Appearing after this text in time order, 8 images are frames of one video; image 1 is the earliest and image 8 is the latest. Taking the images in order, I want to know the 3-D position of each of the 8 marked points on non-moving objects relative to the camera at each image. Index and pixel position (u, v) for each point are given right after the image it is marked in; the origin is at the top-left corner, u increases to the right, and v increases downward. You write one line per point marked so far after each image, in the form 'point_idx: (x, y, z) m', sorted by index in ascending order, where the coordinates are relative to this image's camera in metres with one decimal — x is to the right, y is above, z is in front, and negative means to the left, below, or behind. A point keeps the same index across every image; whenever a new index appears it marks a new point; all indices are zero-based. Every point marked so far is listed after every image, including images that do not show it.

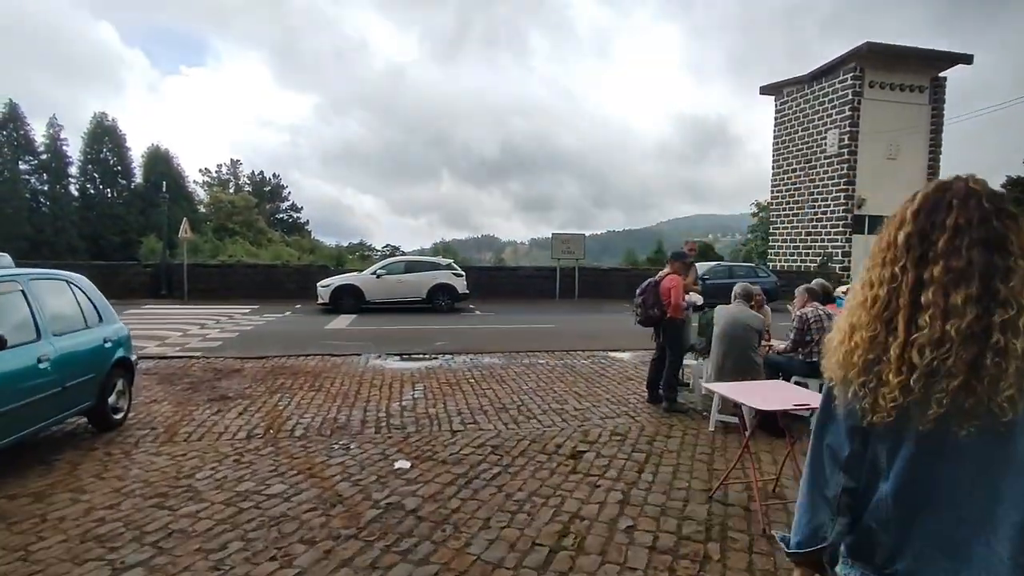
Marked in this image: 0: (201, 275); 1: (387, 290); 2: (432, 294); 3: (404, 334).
0: (-10.5, +0.4, +19.9) m
1: (-3.7, -0.1, +17.4) m
2: (-2.4, -0.2, +17.7) m
3: (-2.3, -1.0, +12.6) m
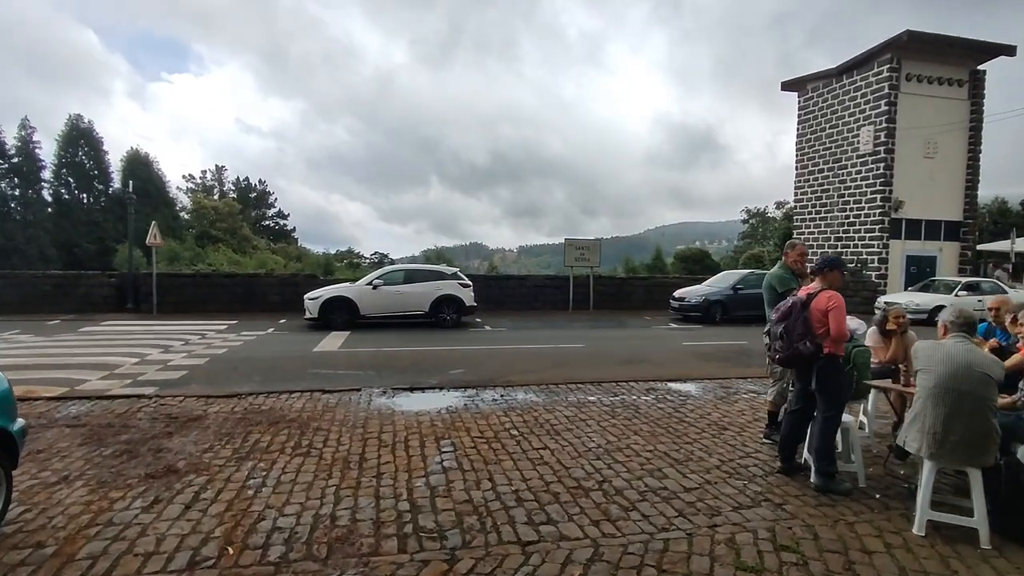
0: (-10.1, +0.1, +17.6) m
1: (-3.3, -0.4, +15.3) m
2: (-2.0, -0.5, +15.6) m
3: (-1.8, -1.2, +10.5) m
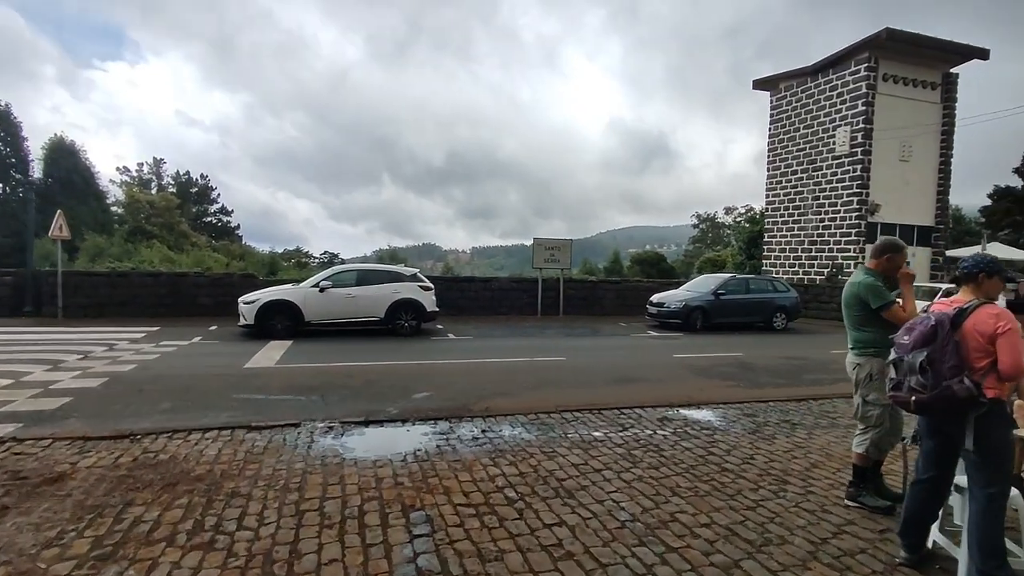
0: (-11.0, +0.1, +15.2) m
1: (-4.0, -0.5, +13.3) m
2: (-2.8, -0.6, +13.7) m
3: (-2.2, -1.3, +8.7) m
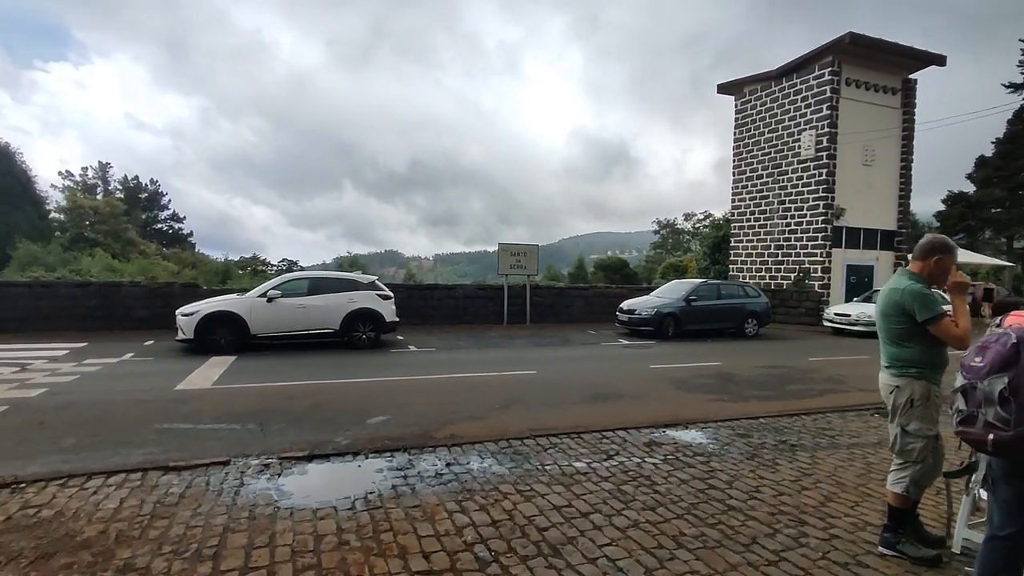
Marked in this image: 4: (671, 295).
0: (-11.9, -0.2, +13.7) m
1: (-4.8, -0.7, +12.3) m
2: (-3.5, -0.8, +12.8) m
3: (-2.6, -1.4, +7.8) m
4: (+4.4, -0.2, +16.3) m
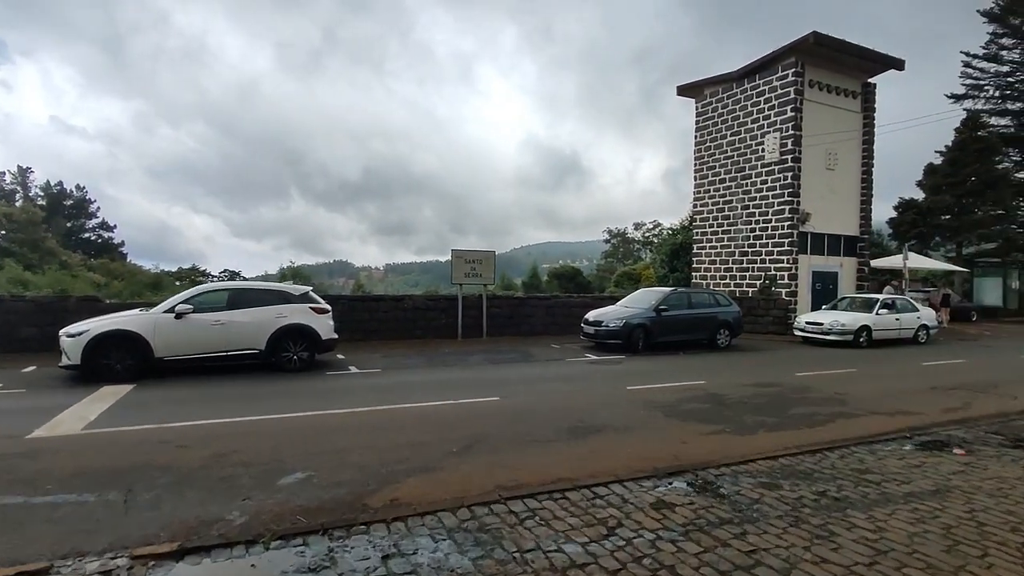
0: (-12.7, -0.5, +11.2) m
1: (-5.5, -0.9, +10.3) m
2: (-4.4, -1.0, +10.9) m
3: (-3.0, -1.6, +6.0) m
4: (+3.3, -0.4, +15.1) m
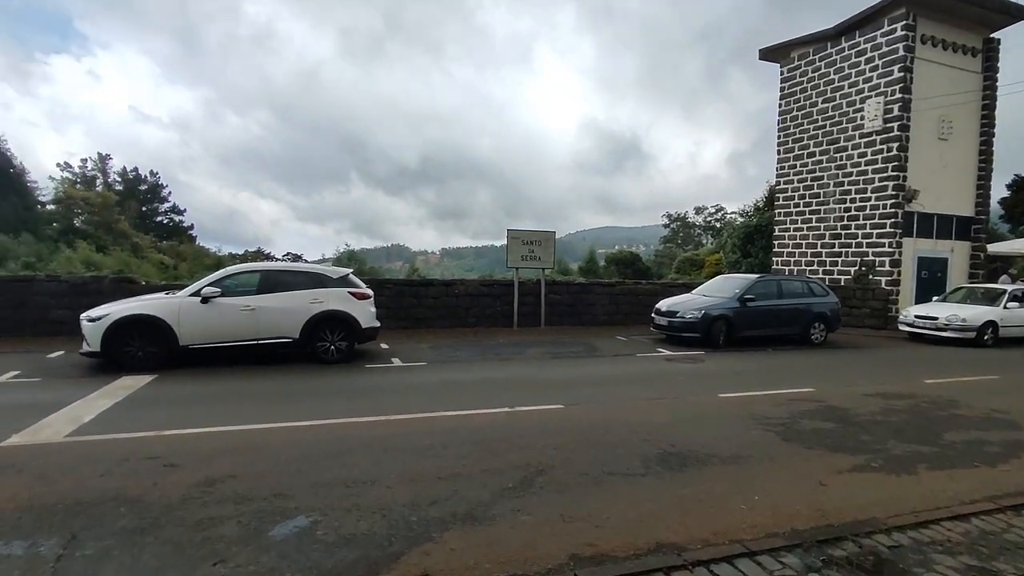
0: (-11.6, -0.1, +10.8) m
1: (-4.5, -0.6, +9.3) m
2: (-3.3, -0.7, +9.8) m
3: (-2.4, -1.4, +4.8) m
4: (+4.7, -0.1, +13.2) m
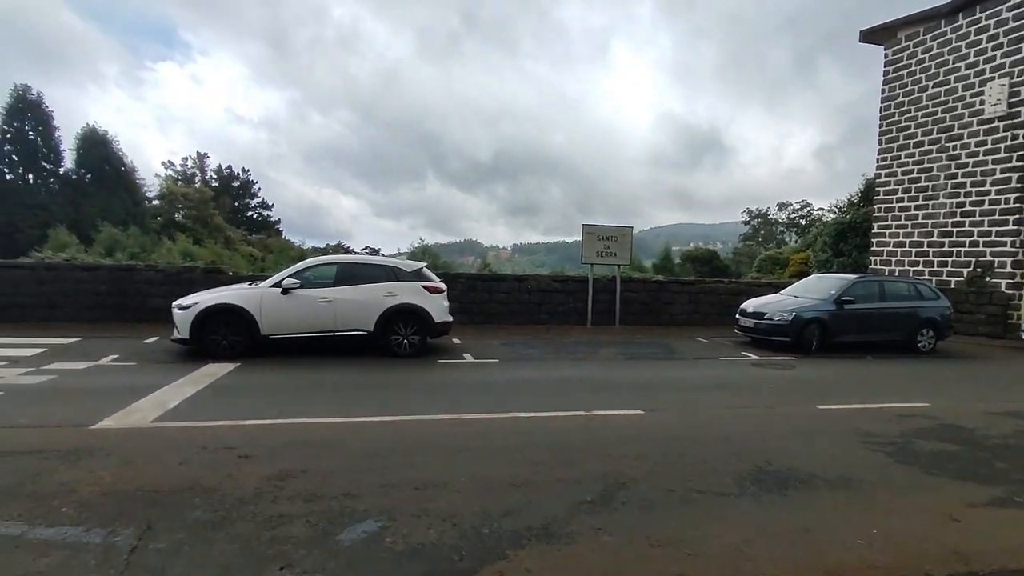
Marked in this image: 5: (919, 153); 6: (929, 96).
0: (-10.2, +0.1, +11.8) m
1: (-3.4, -0.5, +9.5) m
2: (-2.1, -0.6, +9.8) m
3: (-1.8, -1.4, +4.7) m
4: (+6.2, -0.1, +12.2) m
5: (+12.1, +4.0, +17.6) m
6: (+12.2, +5.6, +17.3) m
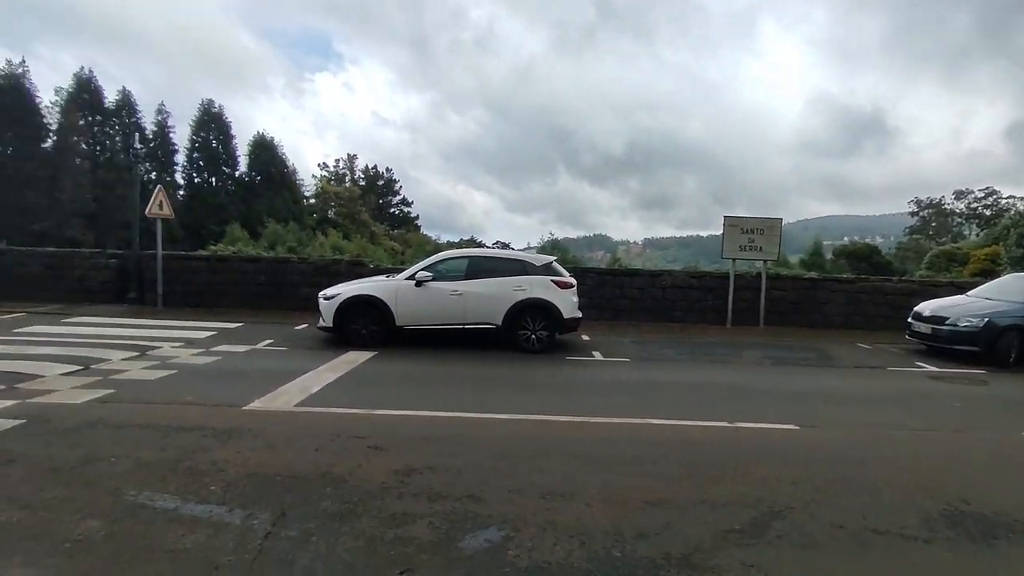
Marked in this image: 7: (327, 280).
0: (-7.4, +0.4, +13.4) m
1: (-1.3, -0.4, +9.6) m
2: (0.0, -0.5, +9.7) m
3: (-0.8, -1.3, +4.7) m
4: (+8.7, -0.2, +10.3) m
5: (+15.6, +3.9, +14.2) m
6: (+15.7, +5.5, +13.9) m
7: (-4.2, +0.2, +13.3) m
